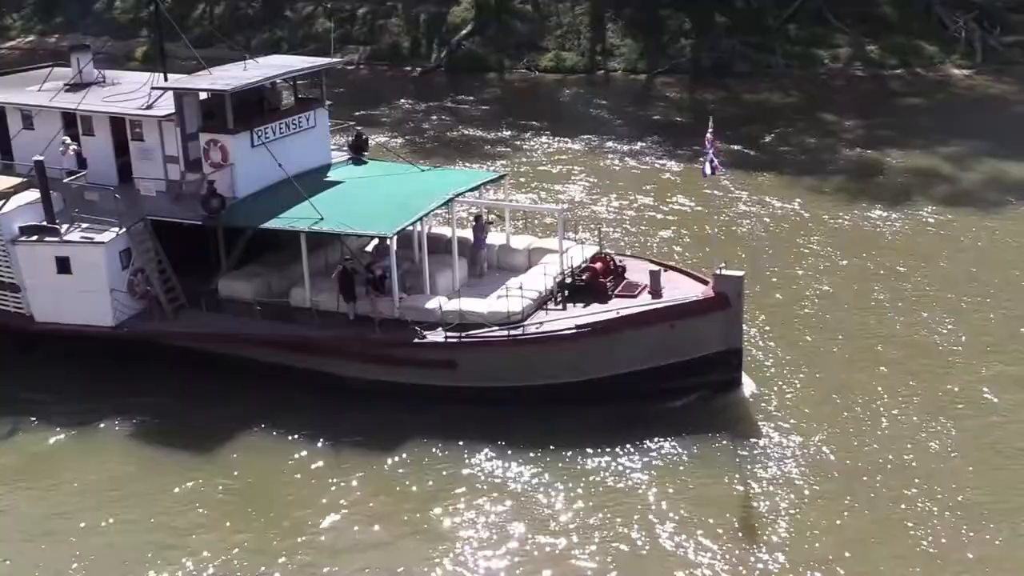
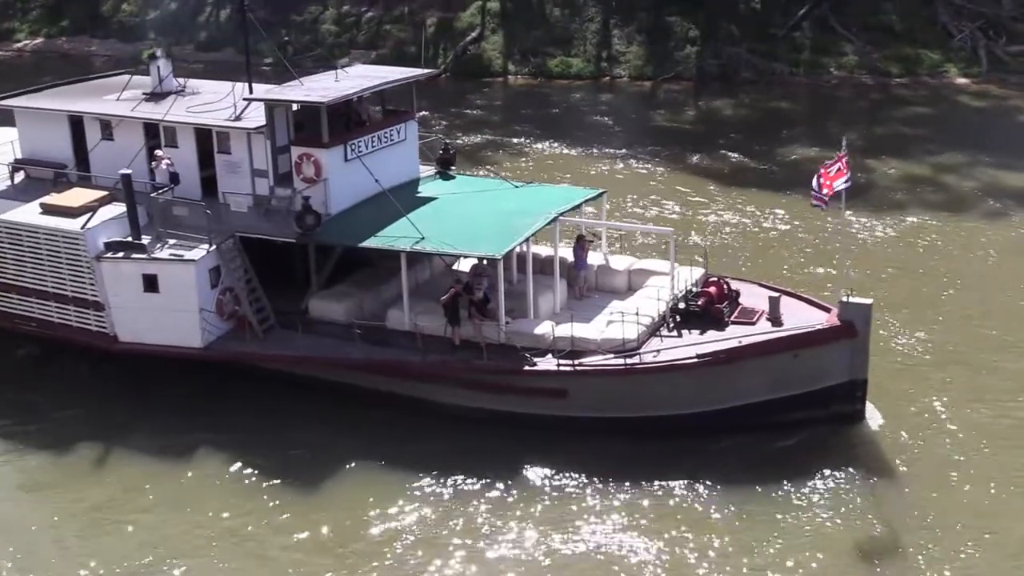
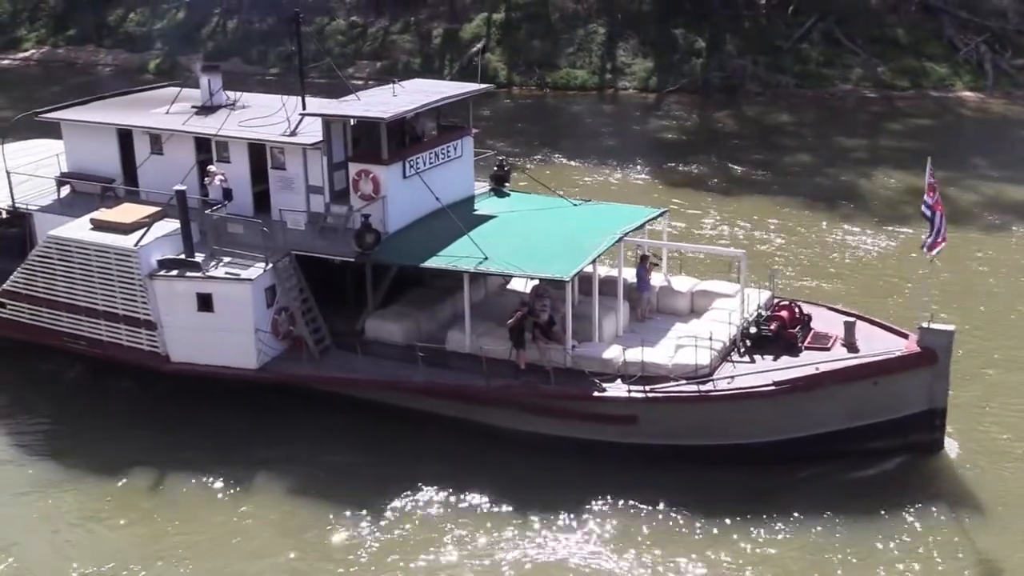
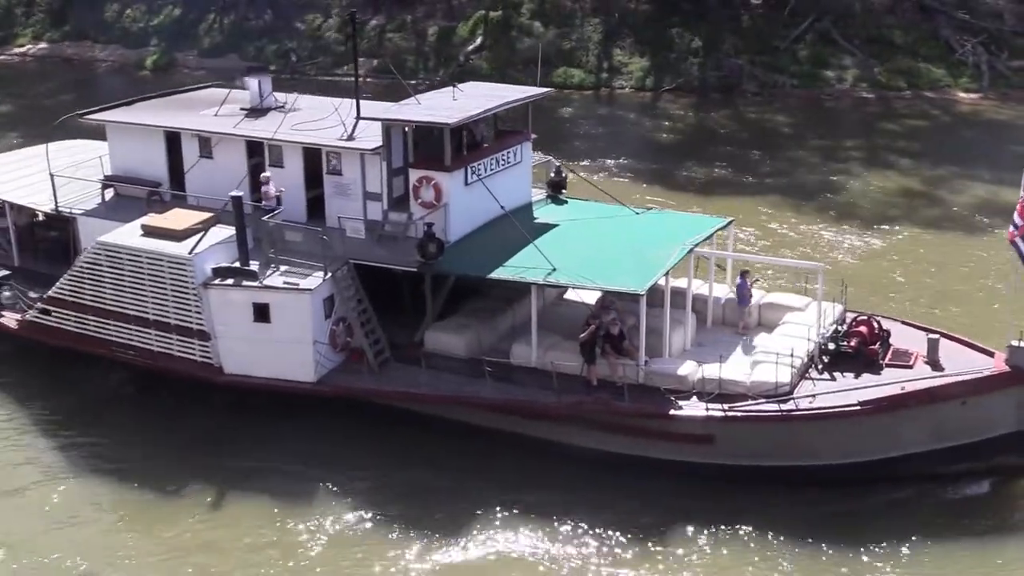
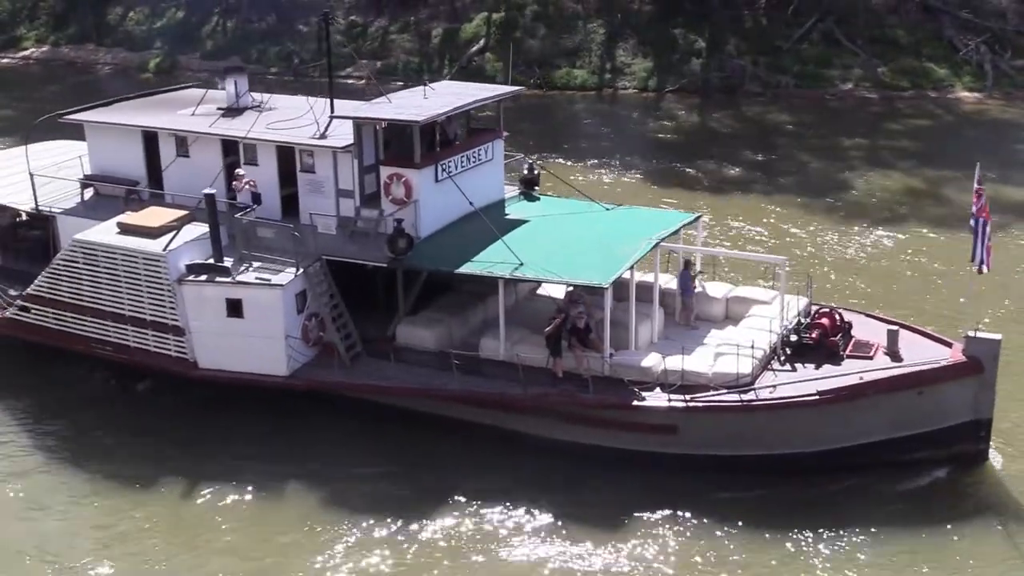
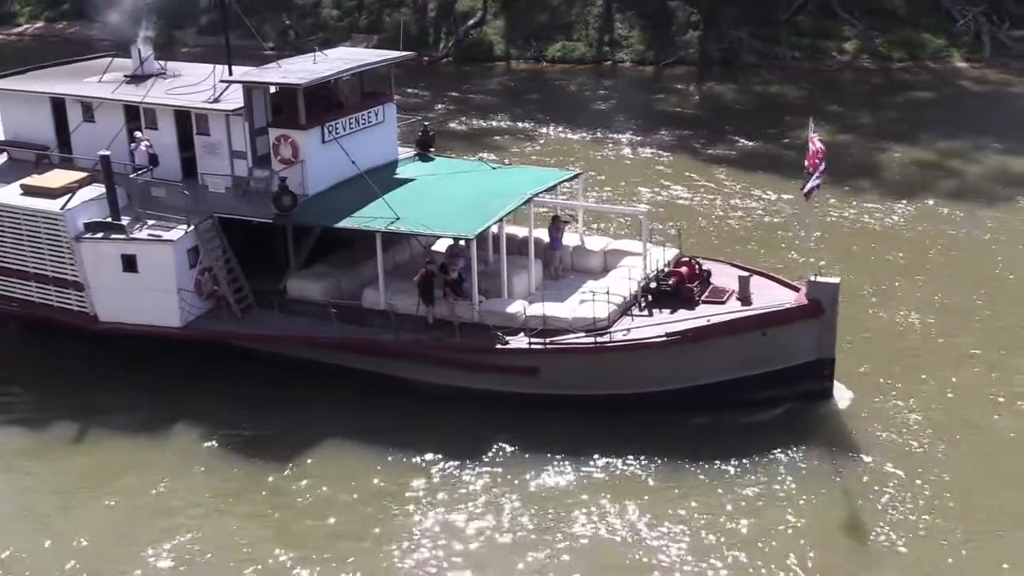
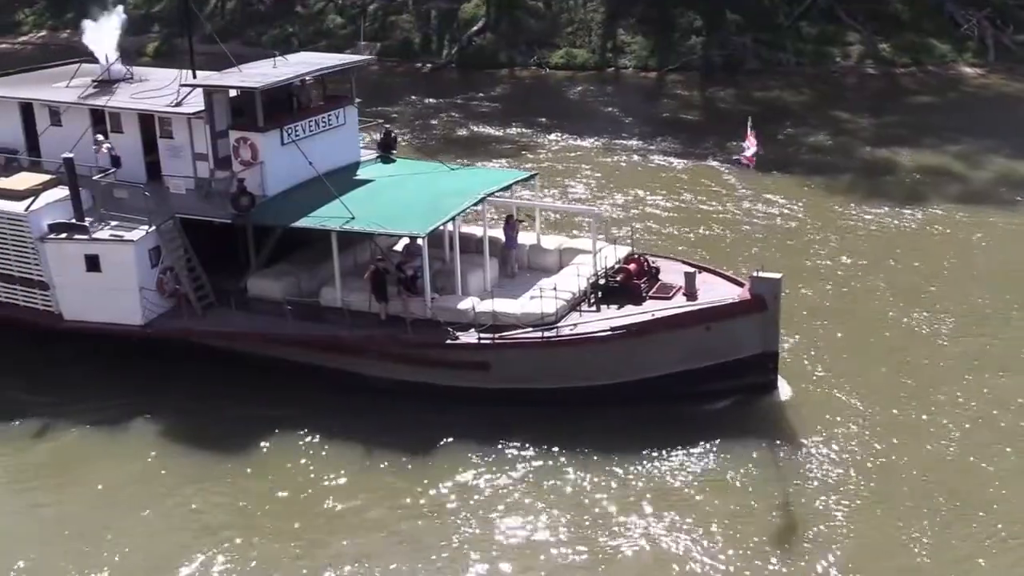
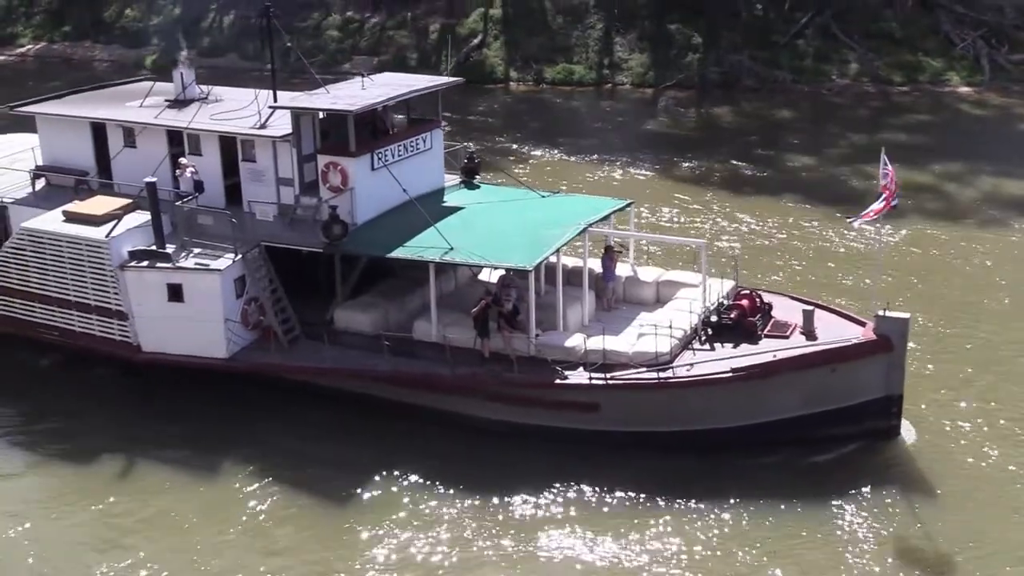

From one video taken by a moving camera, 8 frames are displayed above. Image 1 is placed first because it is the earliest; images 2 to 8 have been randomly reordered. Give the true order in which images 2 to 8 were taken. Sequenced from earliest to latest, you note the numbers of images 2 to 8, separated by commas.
7, 6, 2, 8, 3, 5, 4
